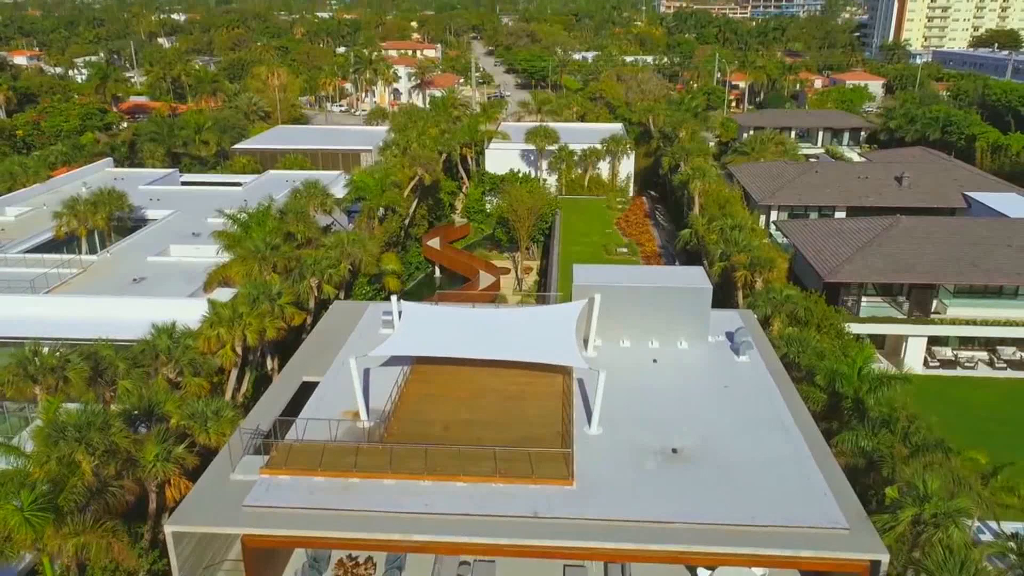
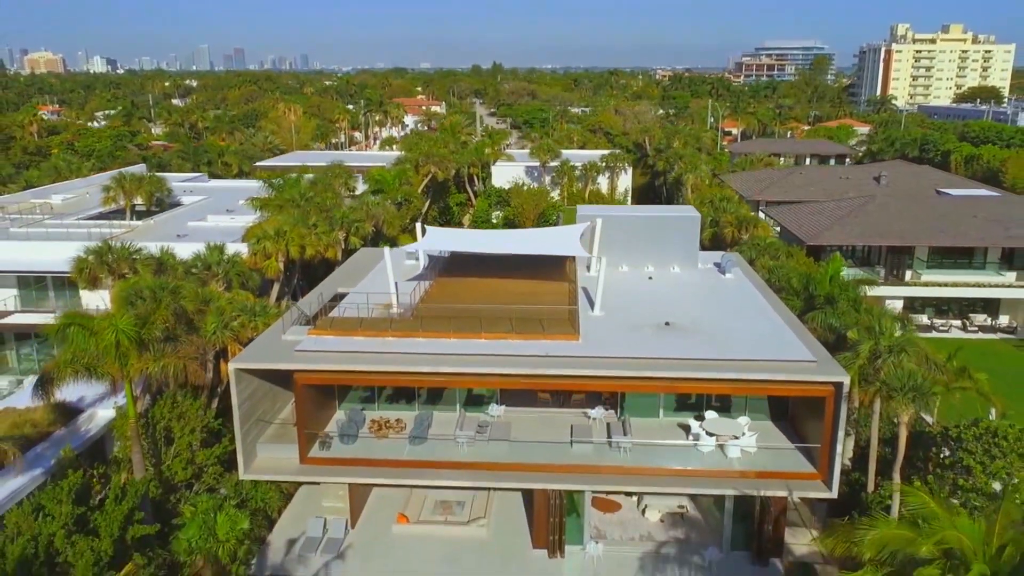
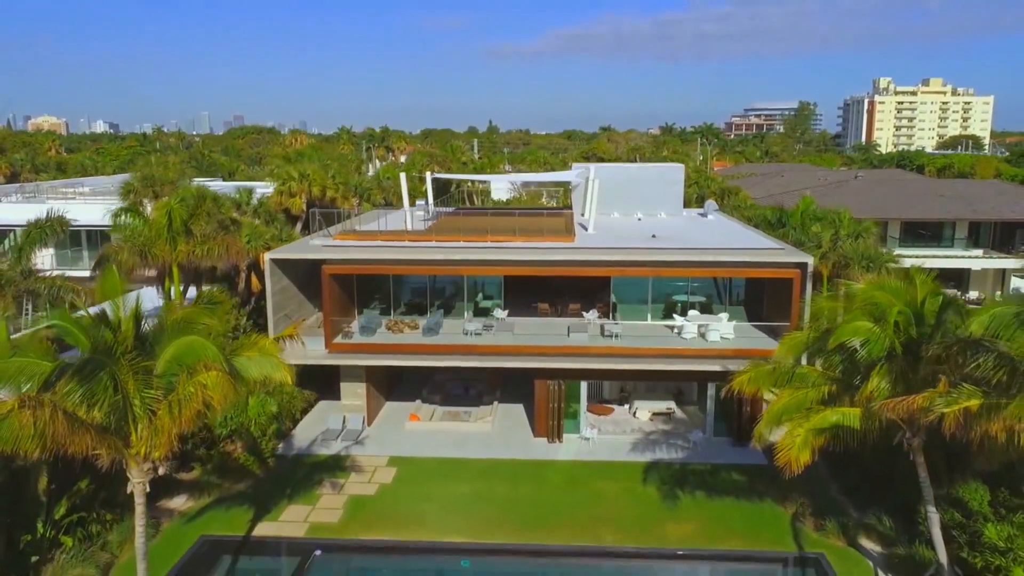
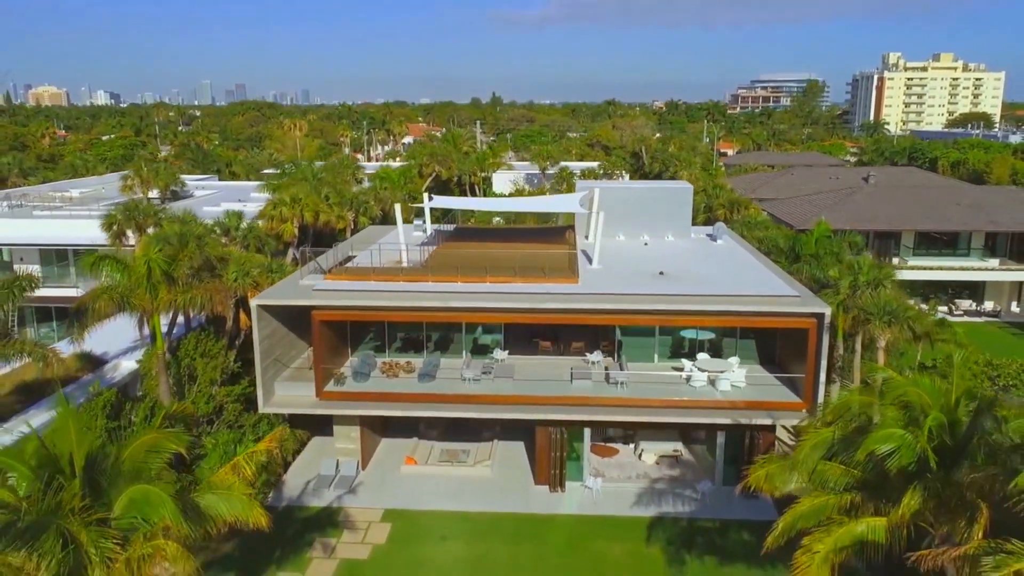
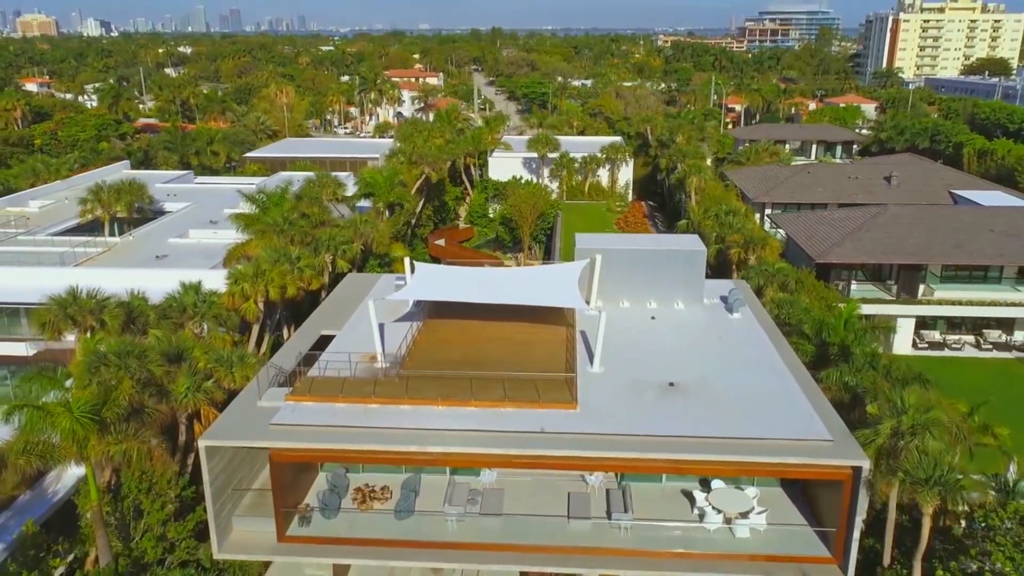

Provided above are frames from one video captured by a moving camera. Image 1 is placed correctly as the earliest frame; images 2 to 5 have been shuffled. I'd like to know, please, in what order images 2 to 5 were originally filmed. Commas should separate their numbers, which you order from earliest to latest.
5, 2, 4, 3
